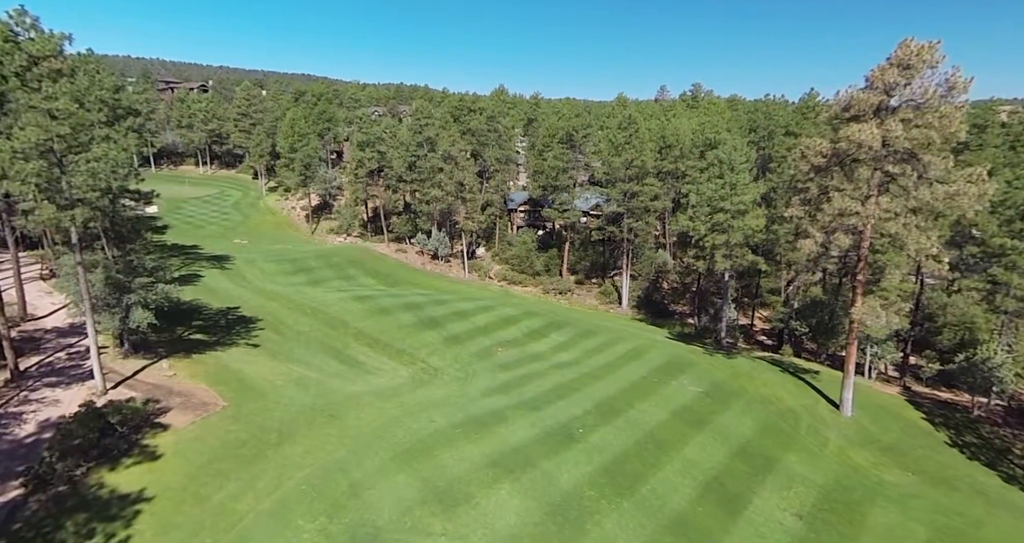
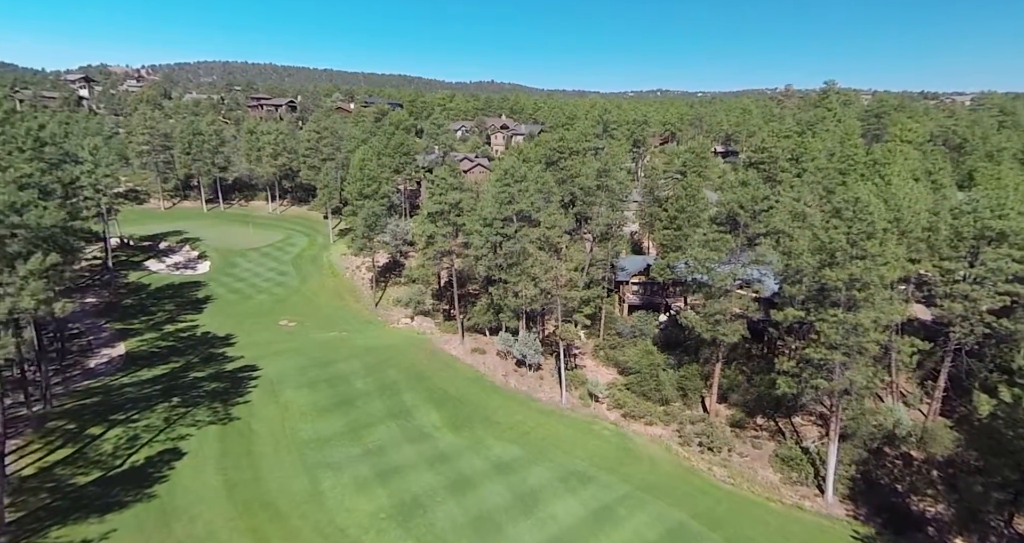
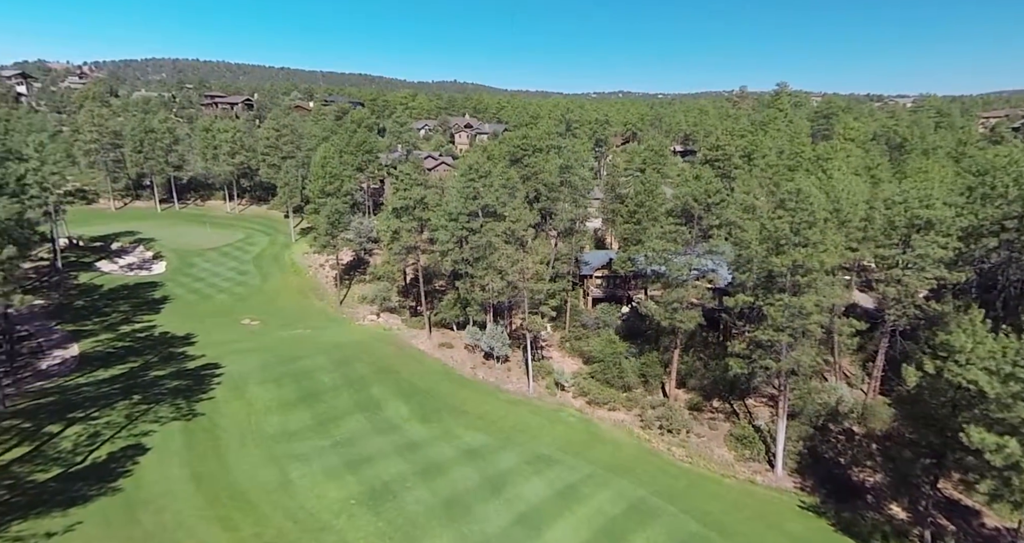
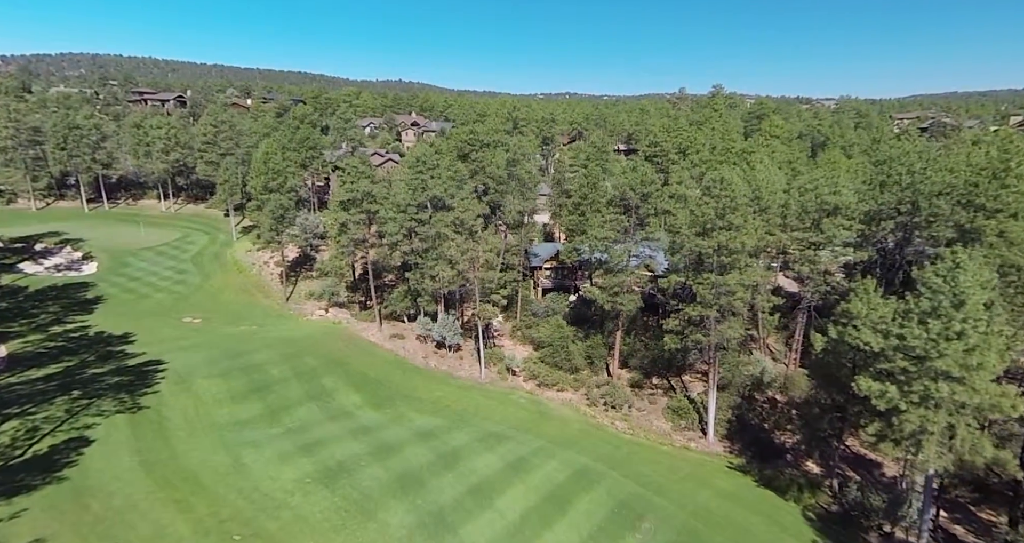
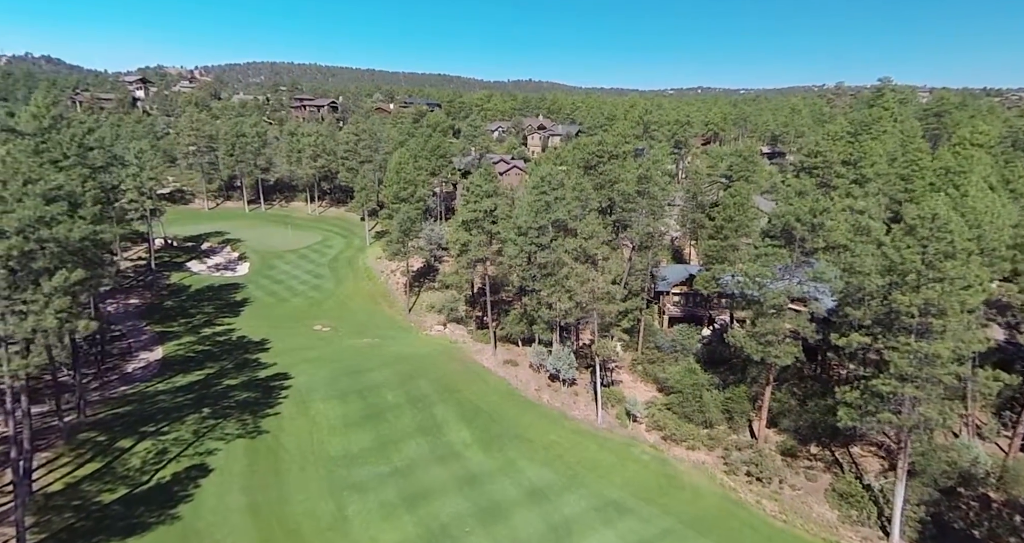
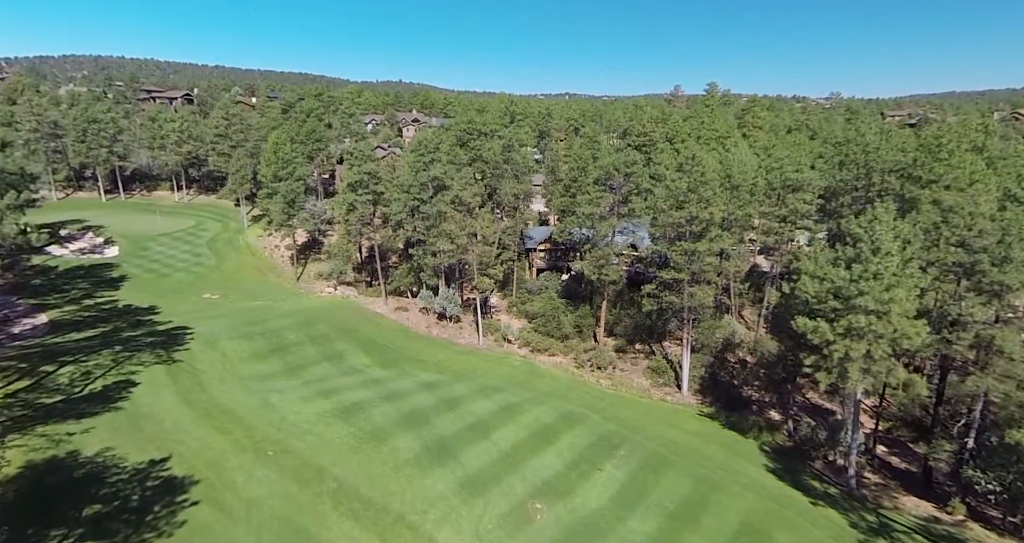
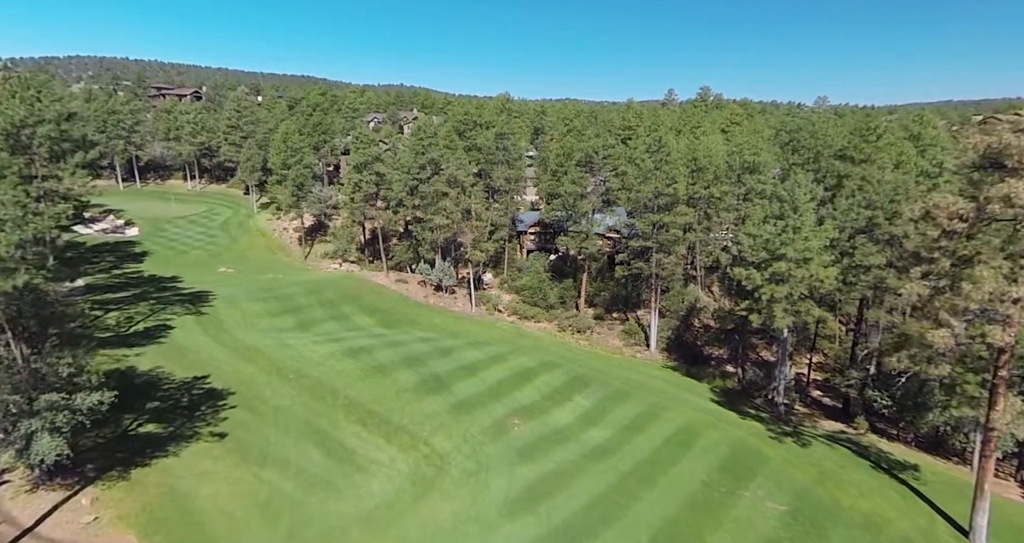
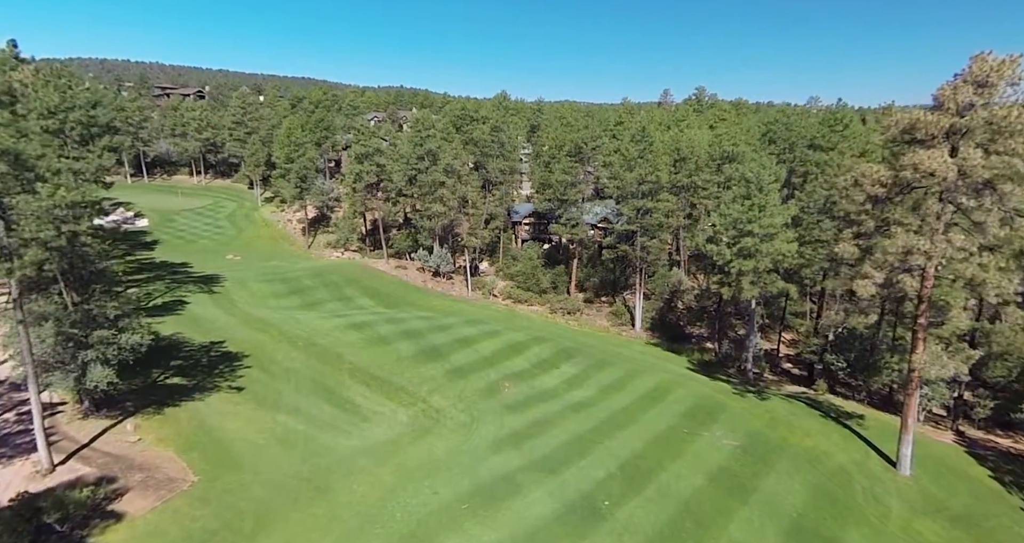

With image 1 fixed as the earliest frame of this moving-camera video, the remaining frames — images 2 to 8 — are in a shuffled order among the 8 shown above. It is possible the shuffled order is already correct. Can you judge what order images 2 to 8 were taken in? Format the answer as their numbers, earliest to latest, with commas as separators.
8, 7, 6, 4, 3, 2, 5
